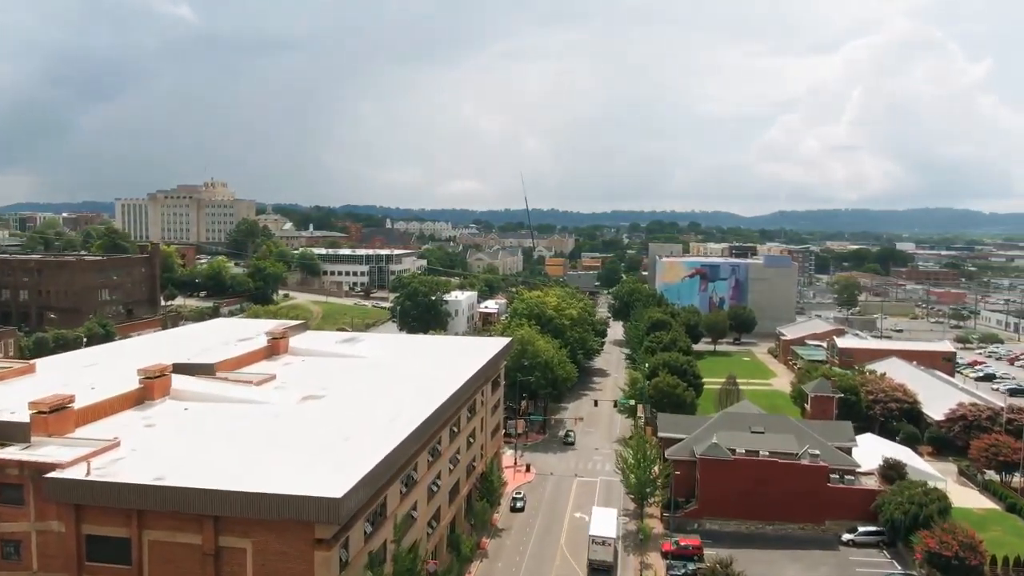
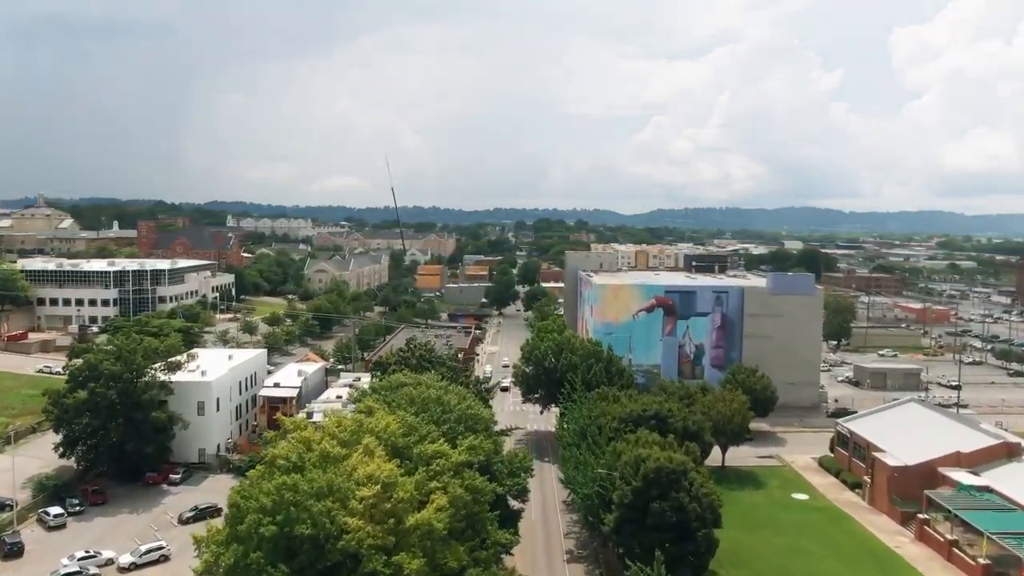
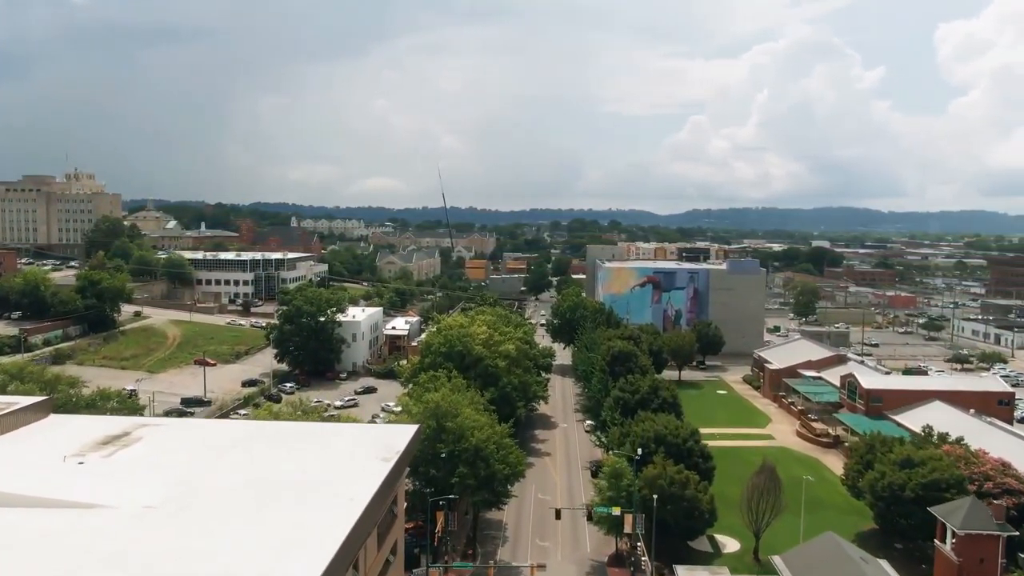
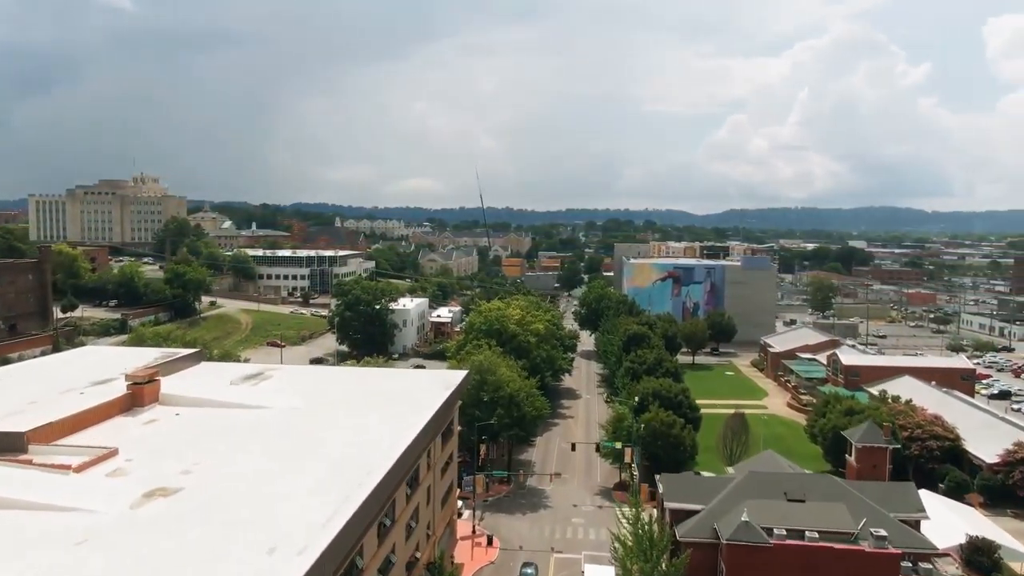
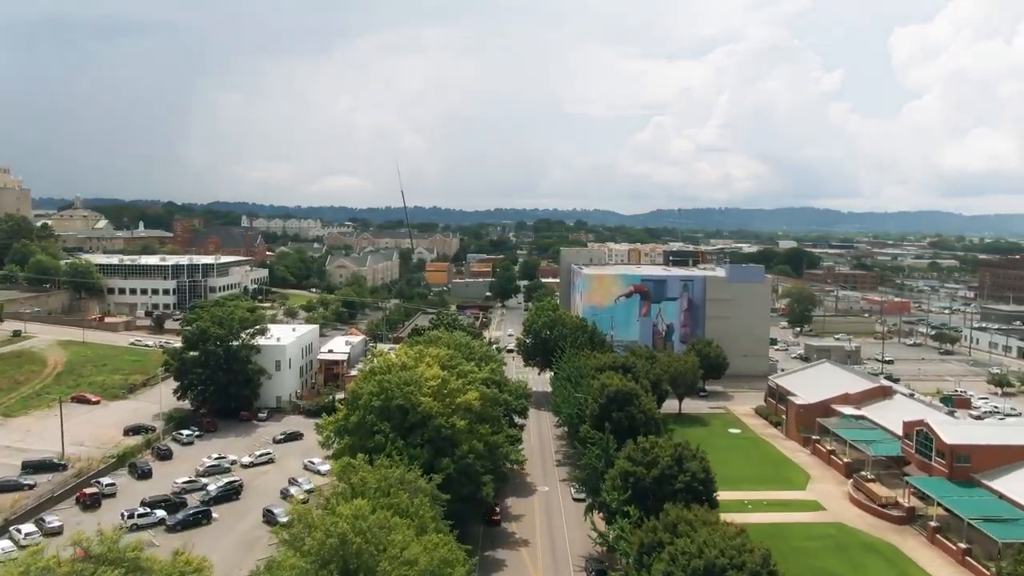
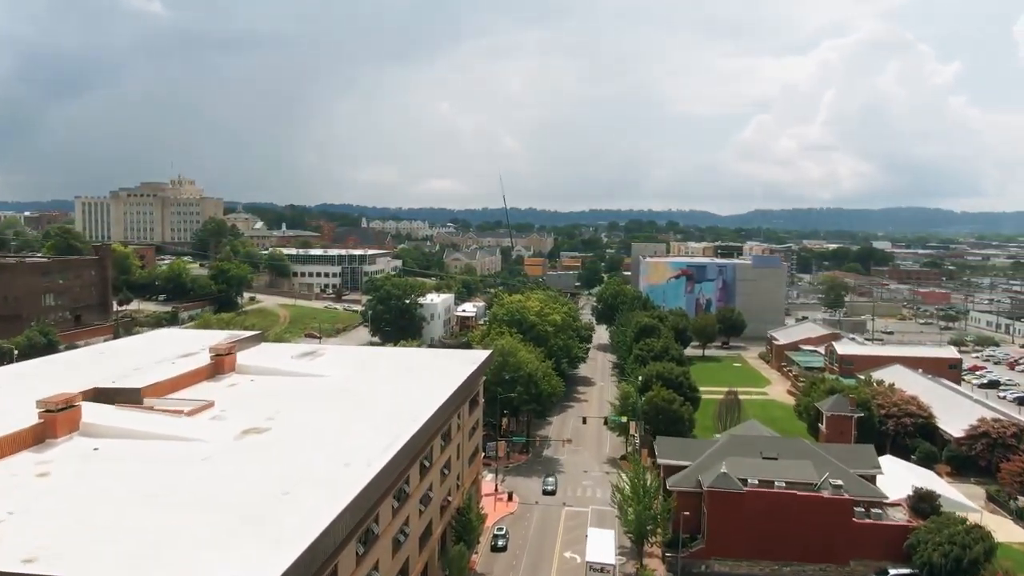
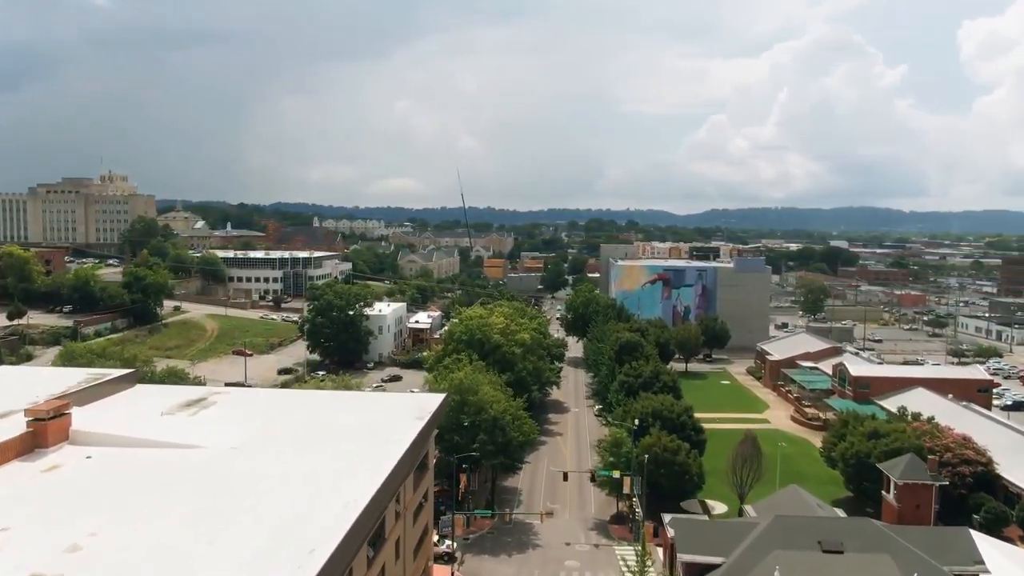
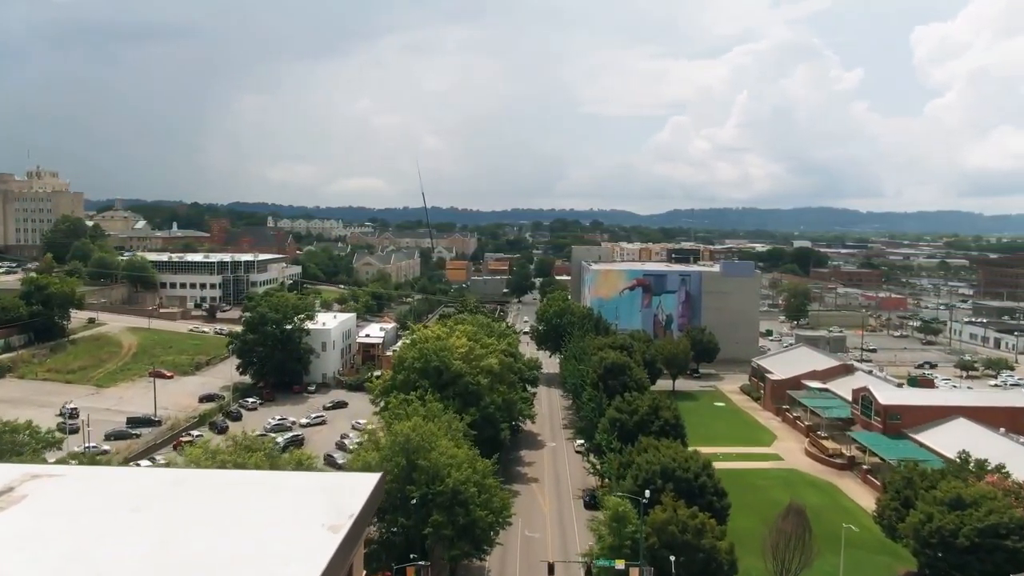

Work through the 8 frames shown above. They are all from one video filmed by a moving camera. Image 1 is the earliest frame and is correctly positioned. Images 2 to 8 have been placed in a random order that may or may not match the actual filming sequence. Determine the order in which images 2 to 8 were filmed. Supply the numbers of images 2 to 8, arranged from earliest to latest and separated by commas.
6, 4, 7, 3, 8, 5, 2
